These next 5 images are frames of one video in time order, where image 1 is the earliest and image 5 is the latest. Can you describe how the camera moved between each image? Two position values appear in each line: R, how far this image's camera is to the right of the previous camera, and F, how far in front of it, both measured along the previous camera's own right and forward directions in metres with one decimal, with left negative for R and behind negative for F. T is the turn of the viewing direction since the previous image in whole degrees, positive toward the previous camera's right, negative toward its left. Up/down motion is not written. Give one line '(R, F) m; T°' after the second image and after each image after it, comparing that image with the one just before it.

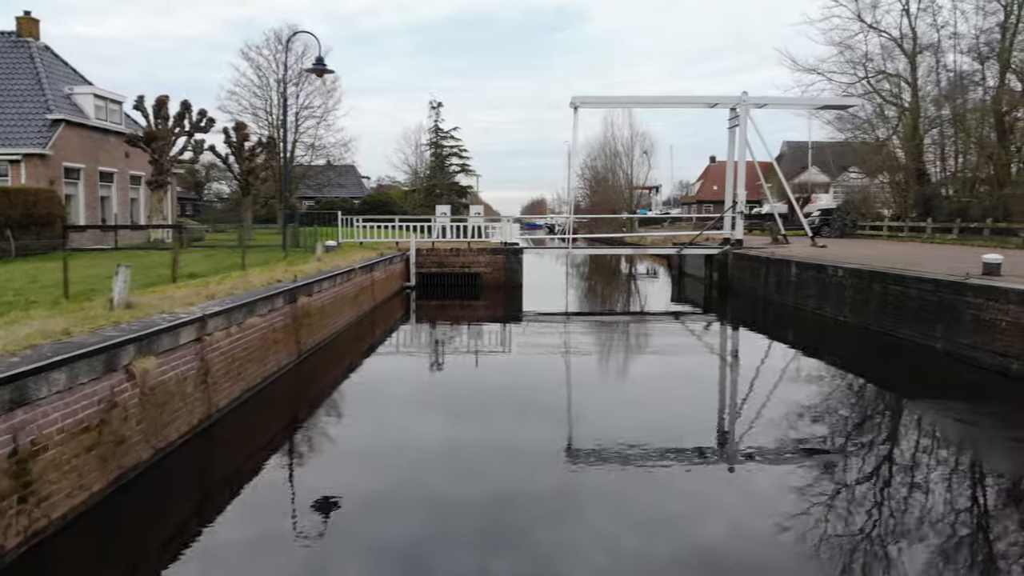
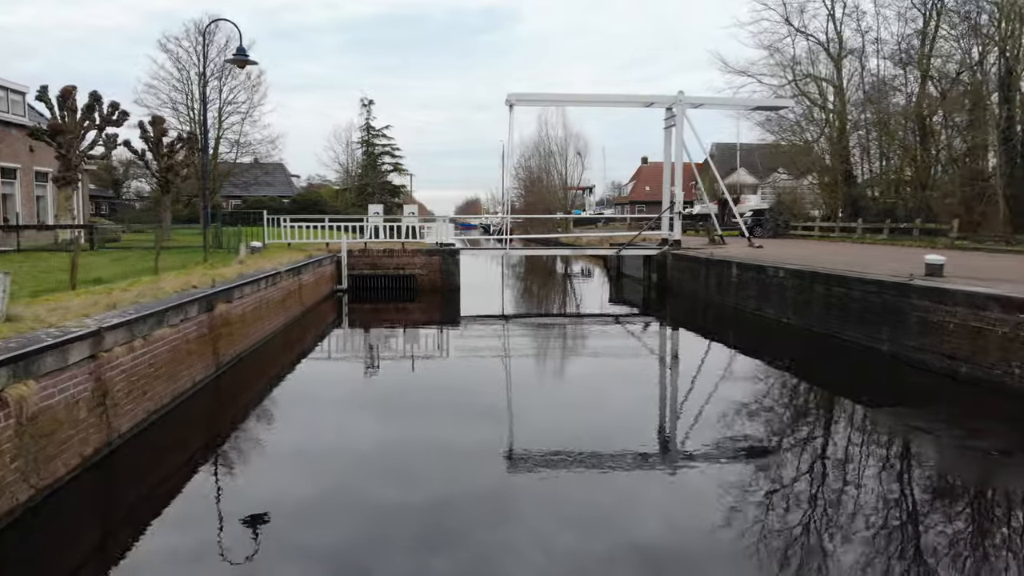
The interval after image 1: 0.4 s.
(0.0, +0.4) m; +6°
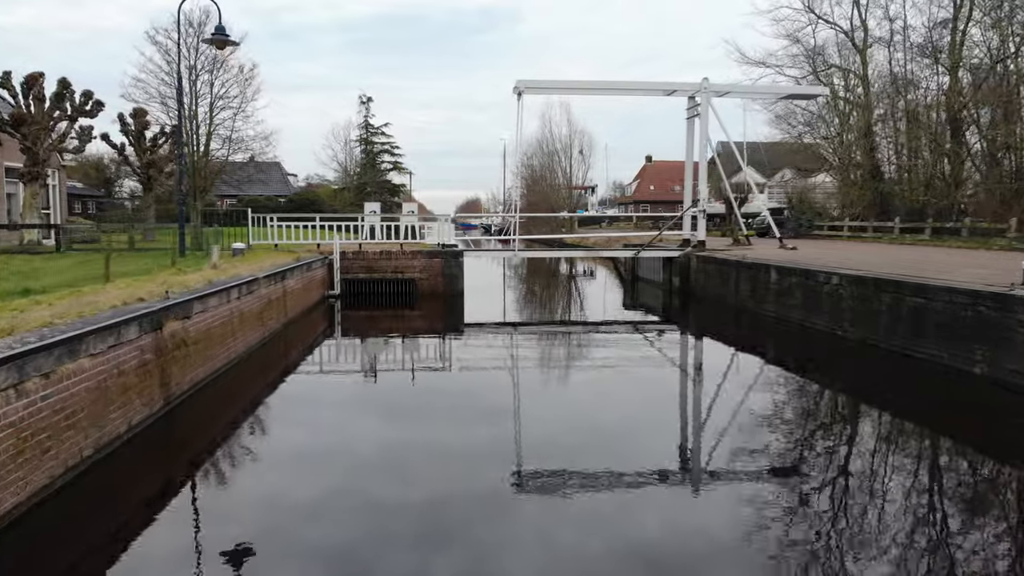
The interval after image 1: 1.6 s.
(-0.2, +1.2) m; 0°
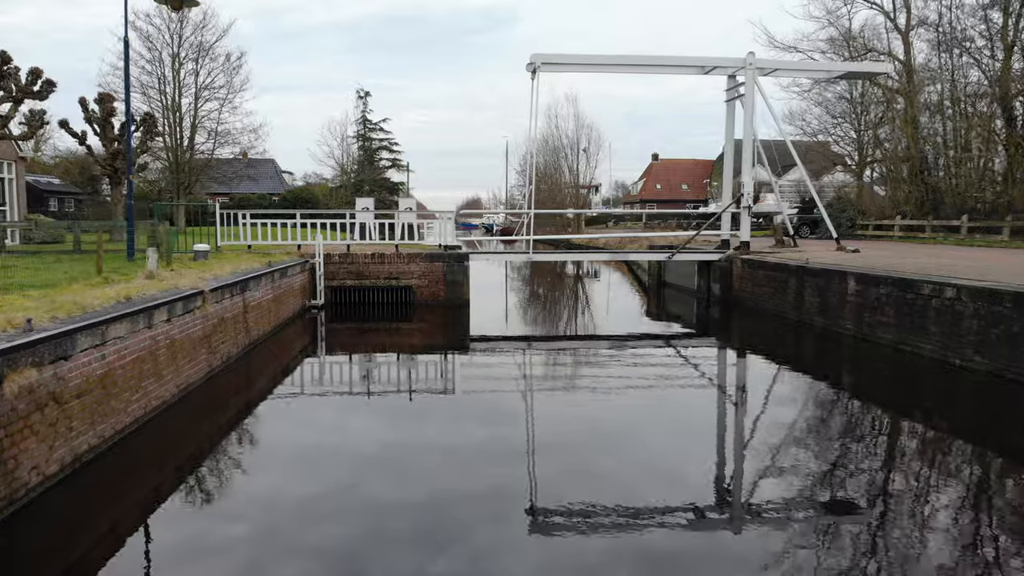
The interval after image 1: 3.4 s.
(-0.2, +1.9) m; 0°
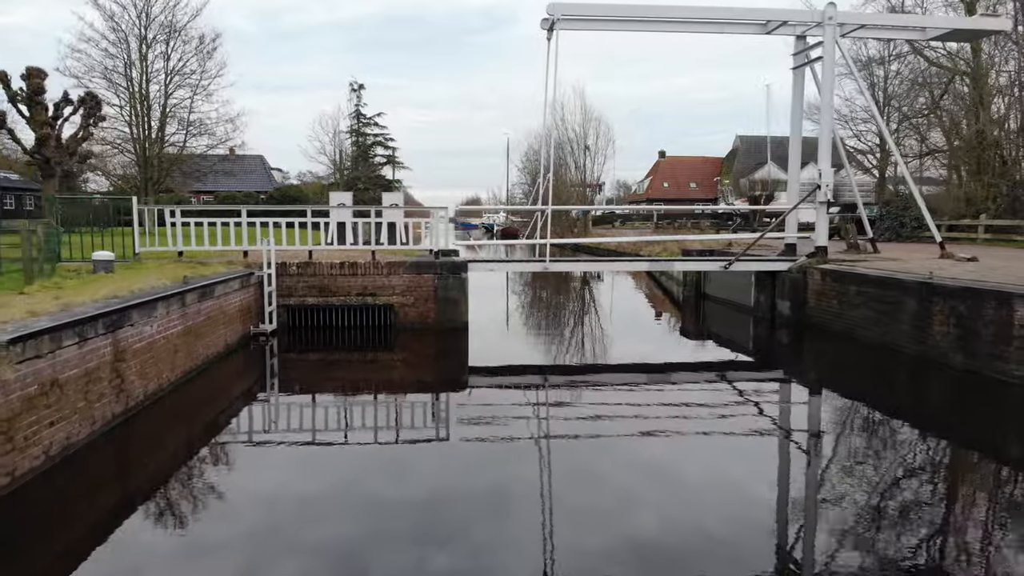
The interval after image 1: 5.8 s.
(-0.2, +2.5) m; 0°
